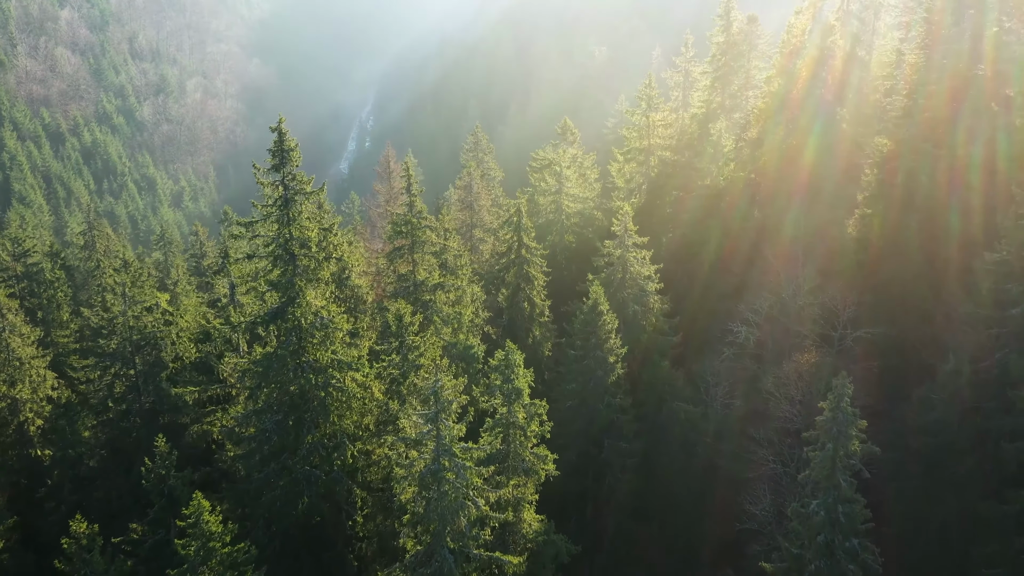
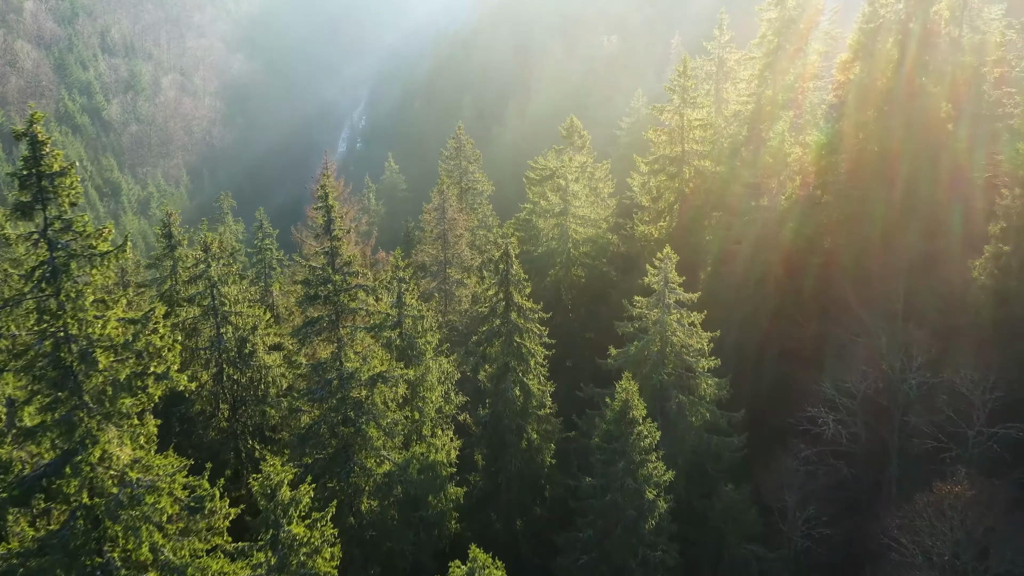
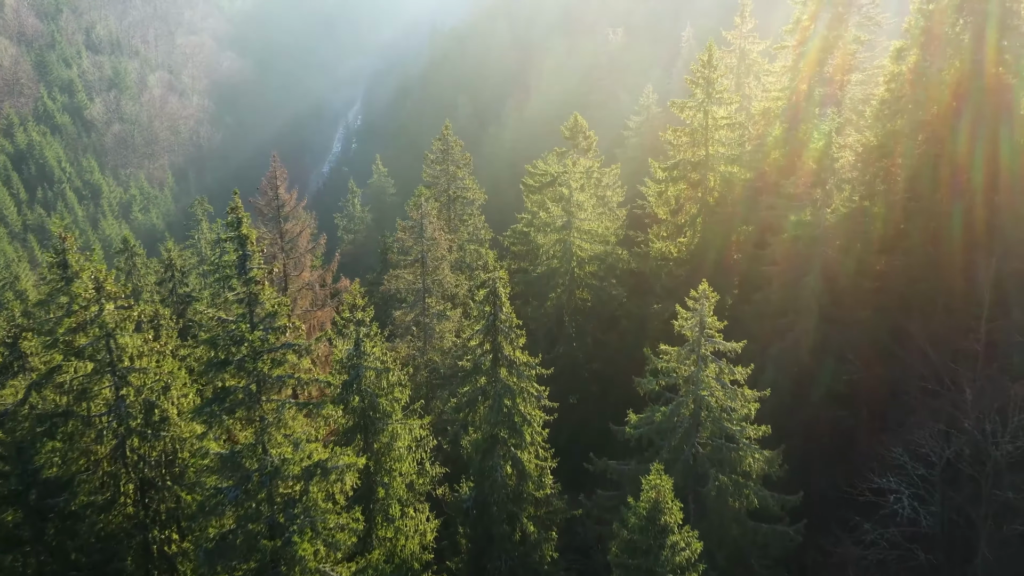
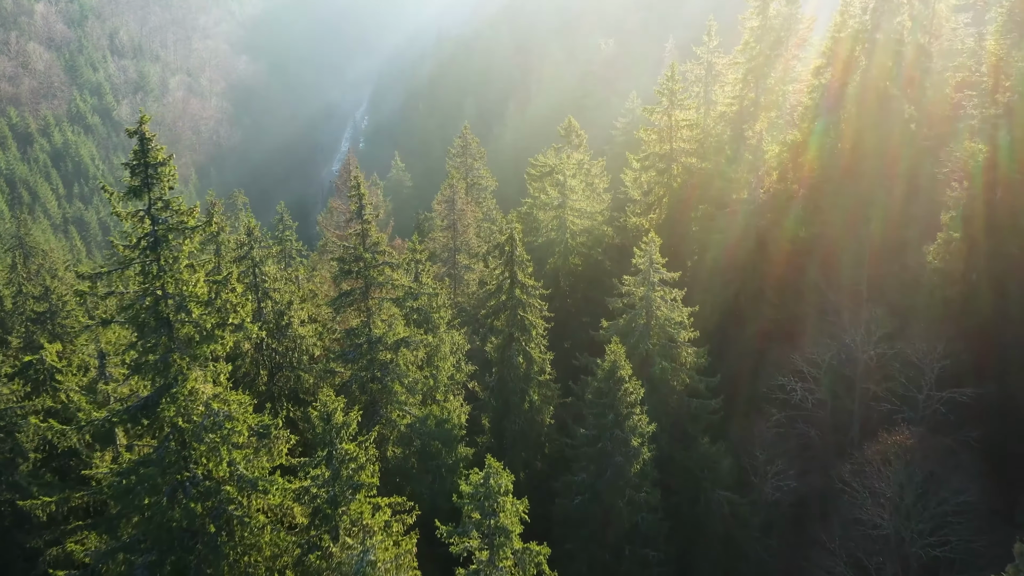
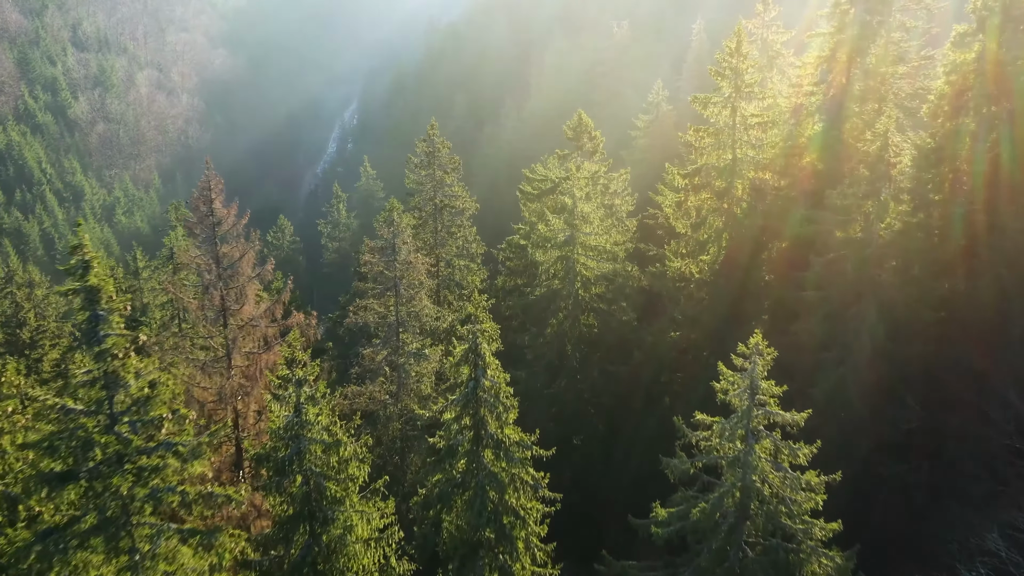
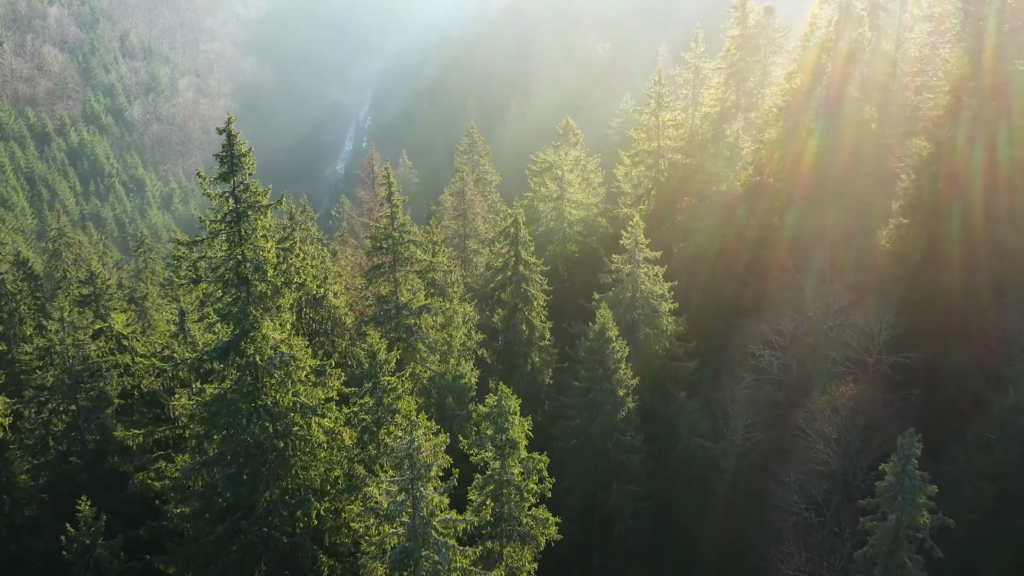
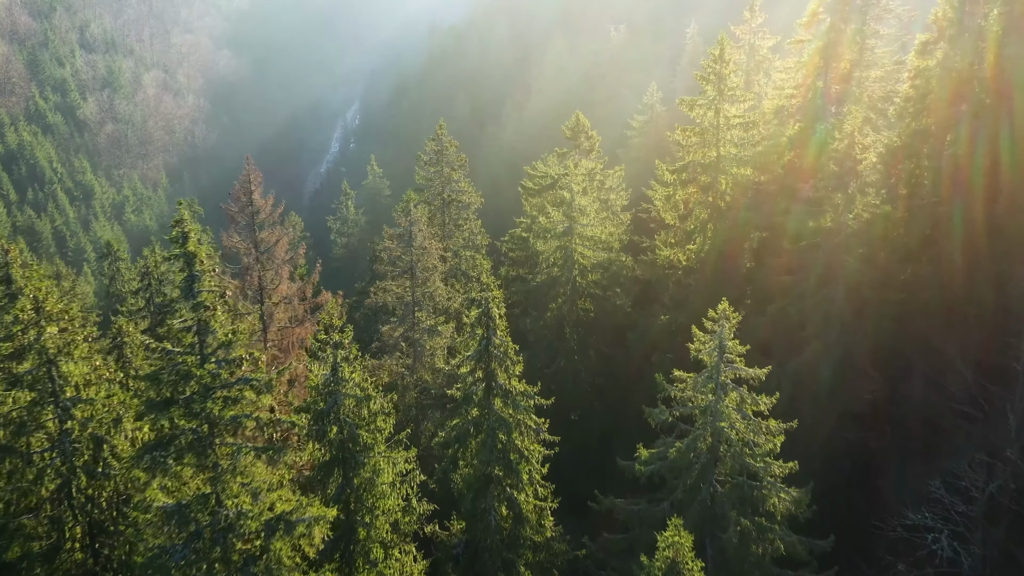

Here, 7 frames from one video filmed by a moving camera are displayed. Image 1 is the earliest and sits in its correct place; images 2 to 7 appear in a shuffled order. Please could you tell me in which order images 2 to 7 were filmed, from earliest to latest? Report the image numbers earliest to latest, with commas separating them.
6, 4, 2, 3, 7, 5
